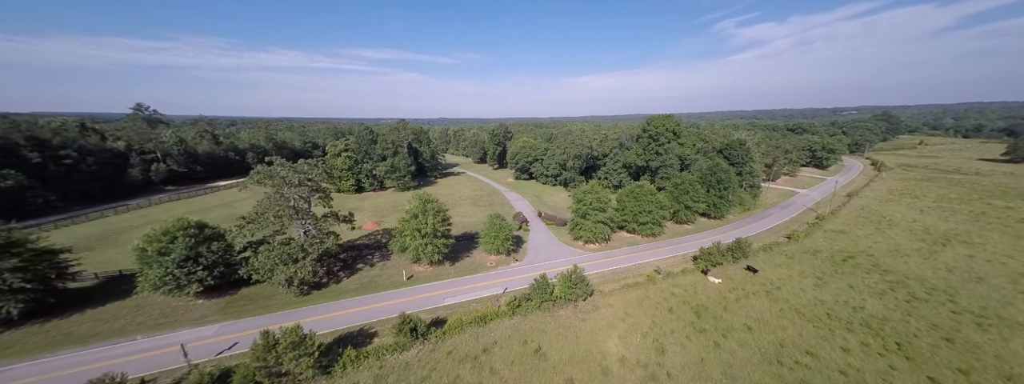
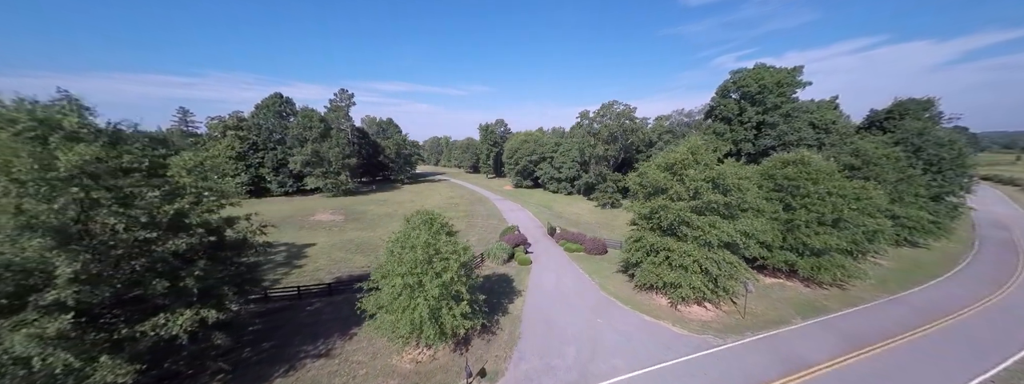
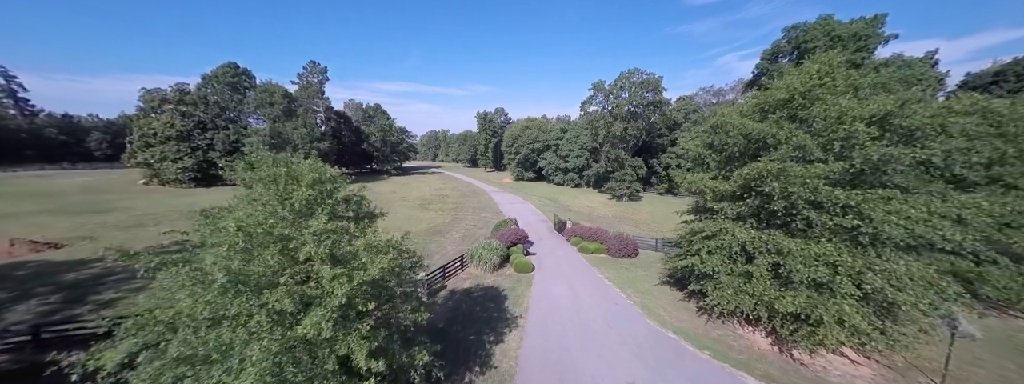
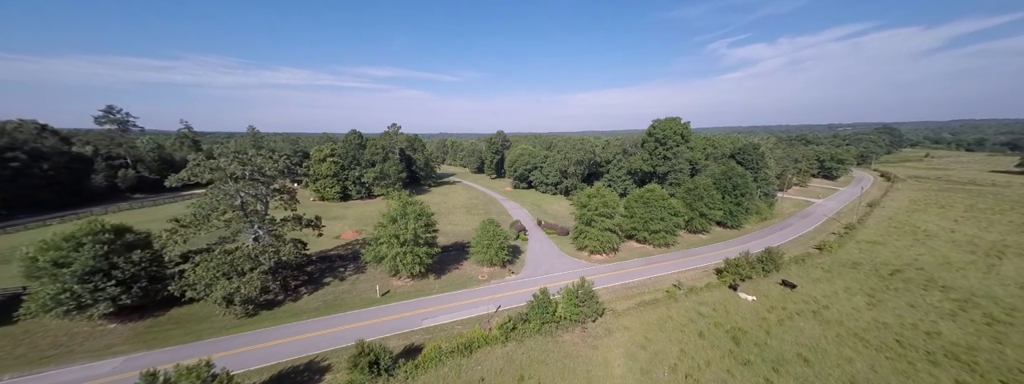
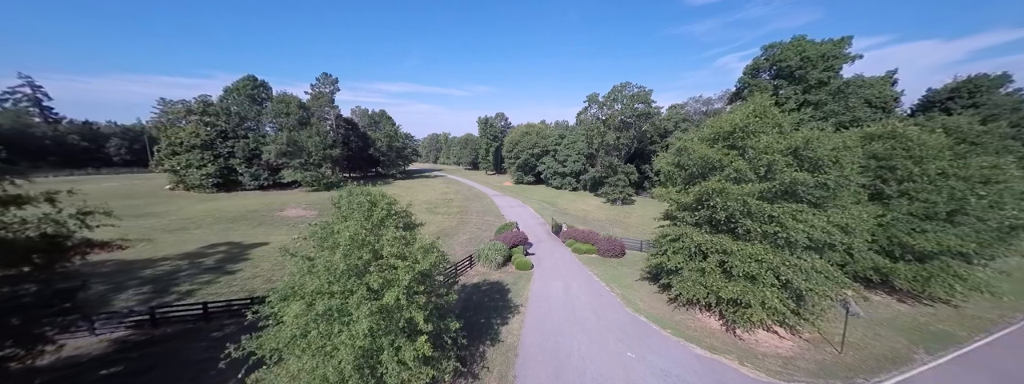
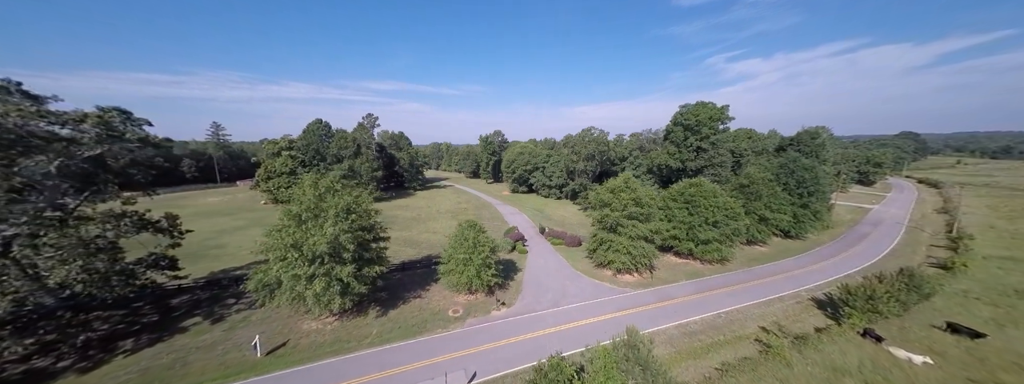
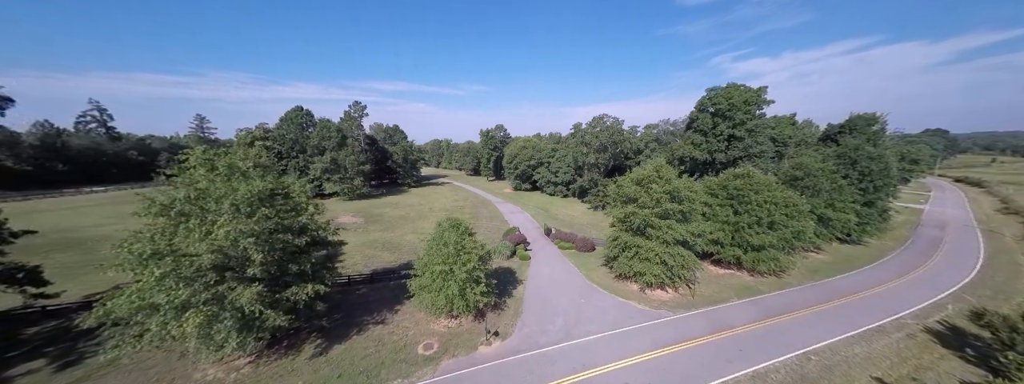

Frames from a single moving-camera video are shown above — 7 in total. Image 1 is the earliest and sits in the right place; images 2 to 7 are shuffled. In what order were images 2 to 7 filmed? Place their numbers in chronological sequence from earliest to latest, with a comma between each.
4, 6, 7, 2, 5, 3
